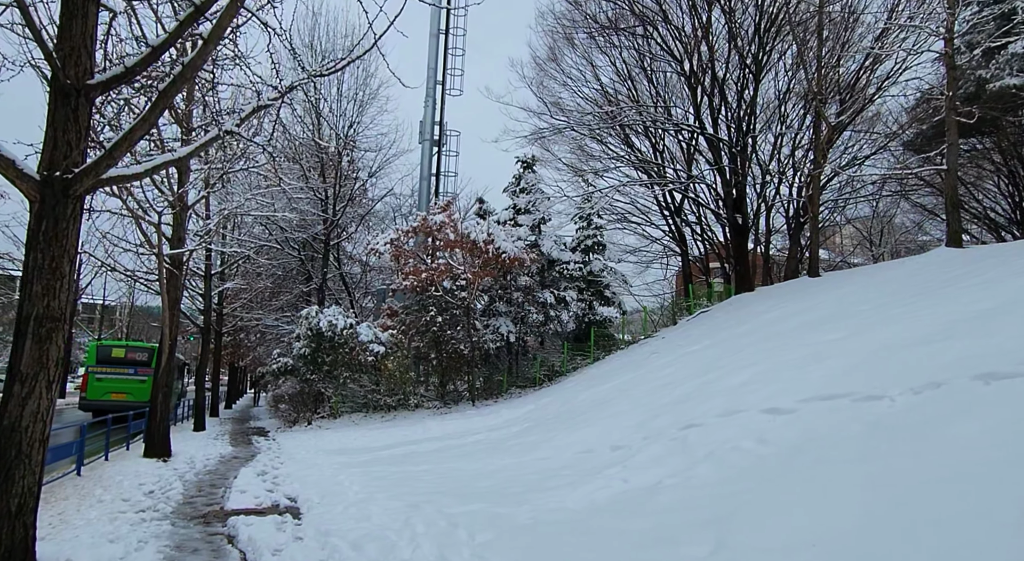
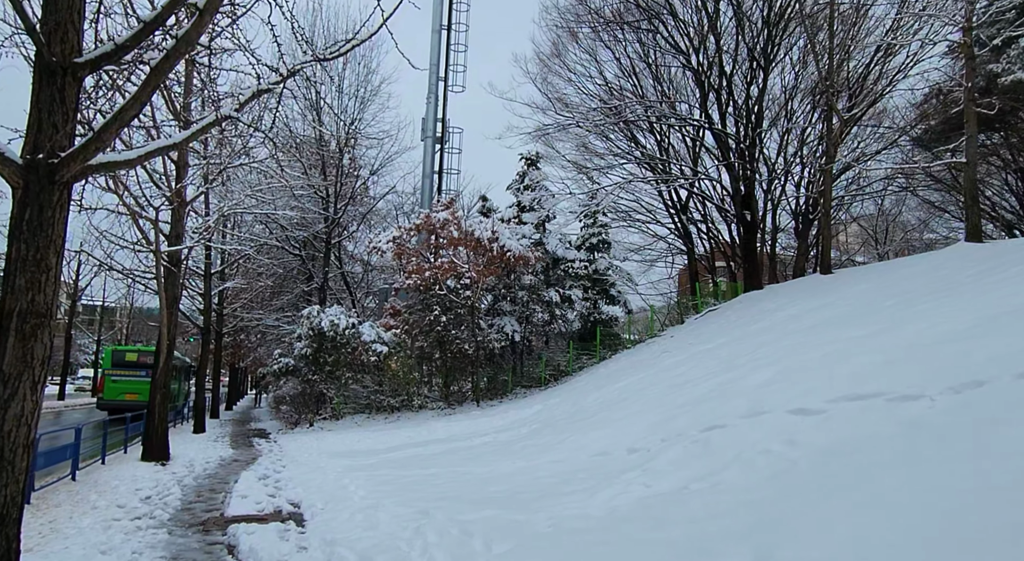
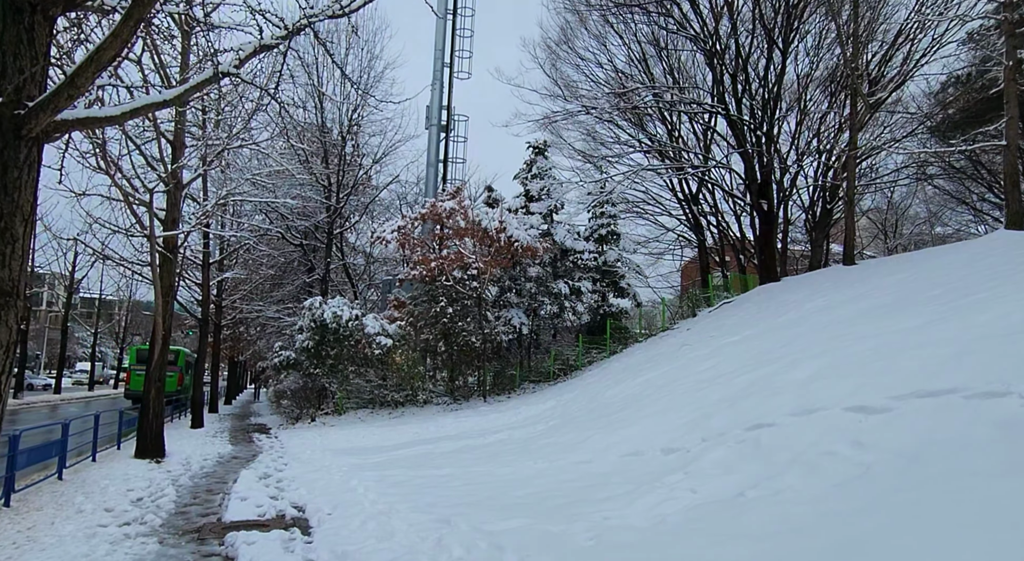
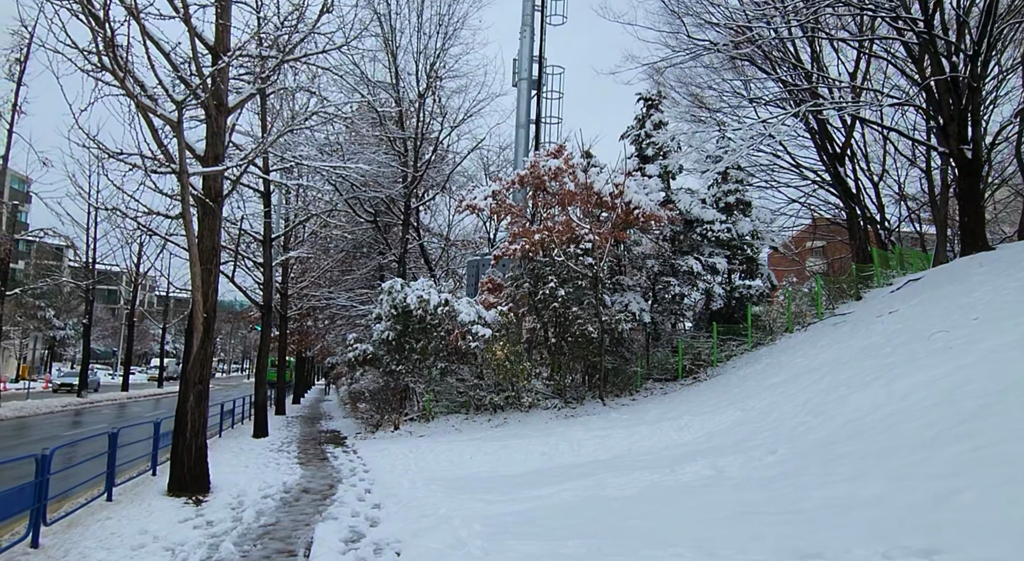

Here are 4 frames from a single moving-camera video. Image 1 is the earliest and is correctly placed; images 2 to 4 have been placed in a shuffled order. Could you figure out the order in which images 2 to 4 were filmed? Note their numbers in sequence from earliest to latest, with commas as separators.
2, 3, 4
